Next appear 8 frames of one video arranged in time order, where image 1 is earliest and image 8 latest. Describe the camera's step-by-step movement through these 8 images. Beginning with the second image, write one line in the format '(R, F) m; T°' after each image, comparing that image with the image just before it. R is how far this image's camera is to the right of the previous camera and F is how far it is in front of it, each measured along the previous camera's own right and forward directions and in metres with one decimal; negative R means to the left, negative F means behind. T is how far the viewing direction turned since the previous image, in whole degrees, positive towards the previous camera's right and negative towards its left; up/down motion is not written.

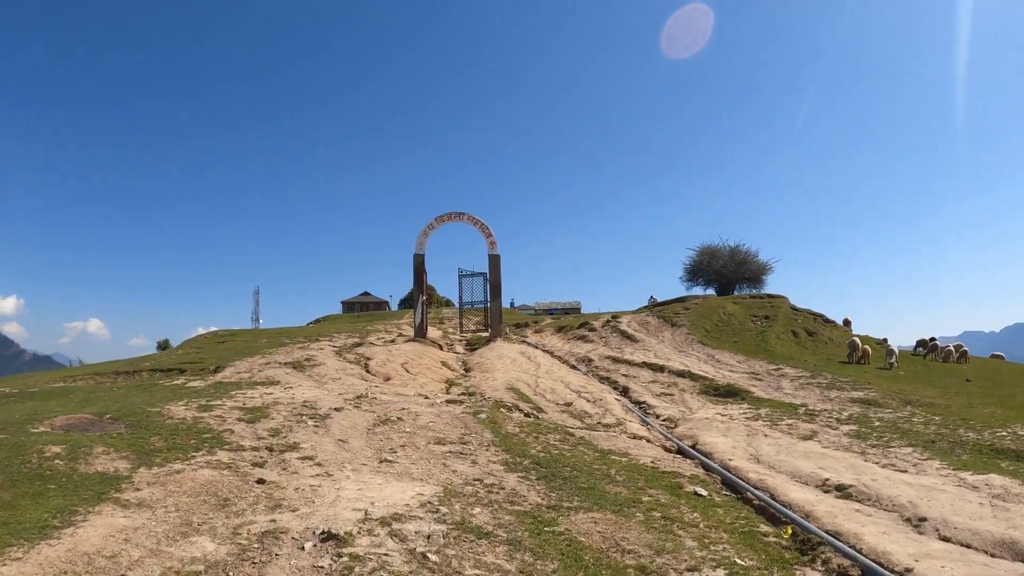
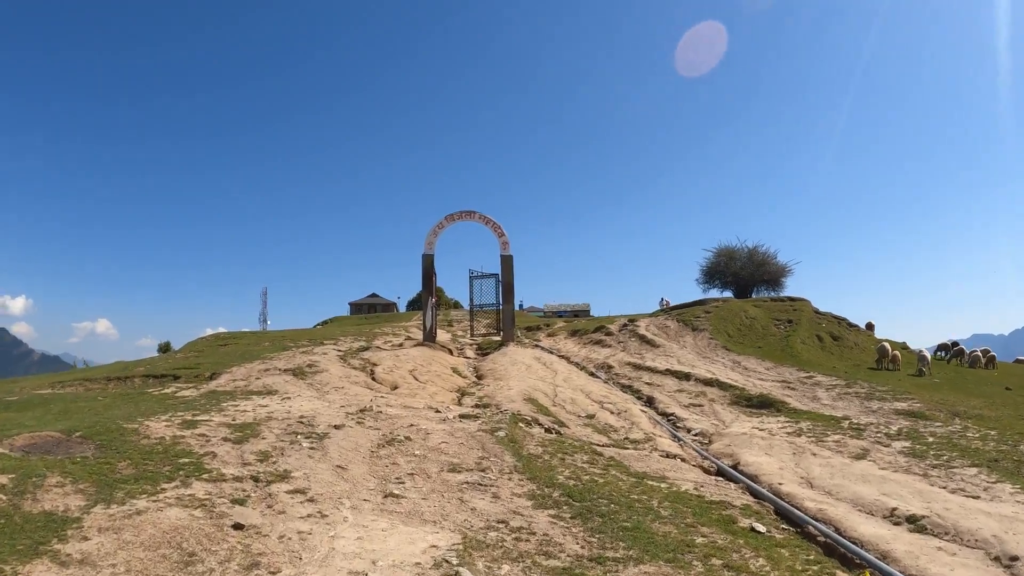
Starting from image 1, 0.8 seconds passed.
(-0.3, +1.2) m; -1°
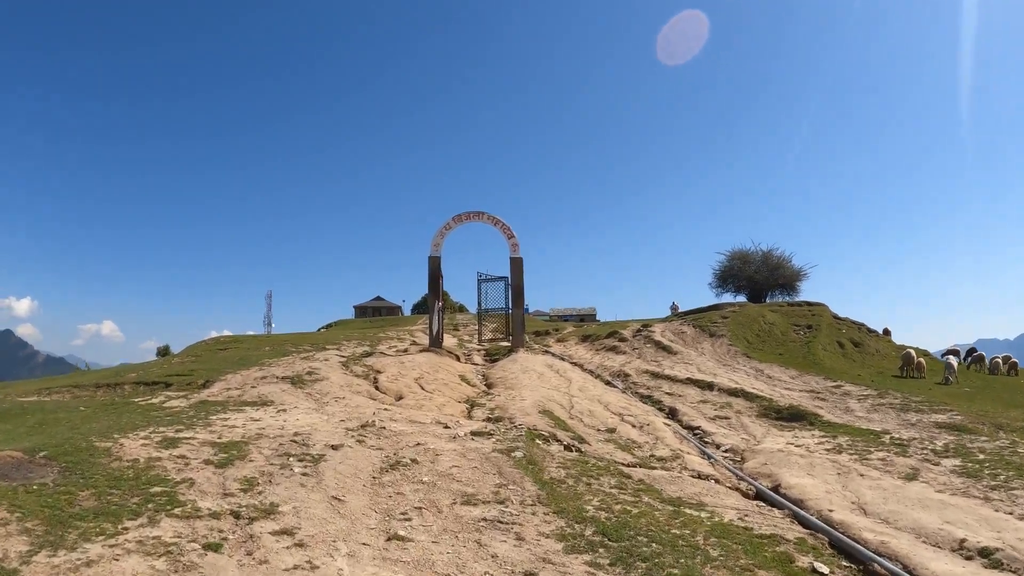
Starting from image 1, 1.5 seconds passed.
(-0.2, +1.0) m; 0°
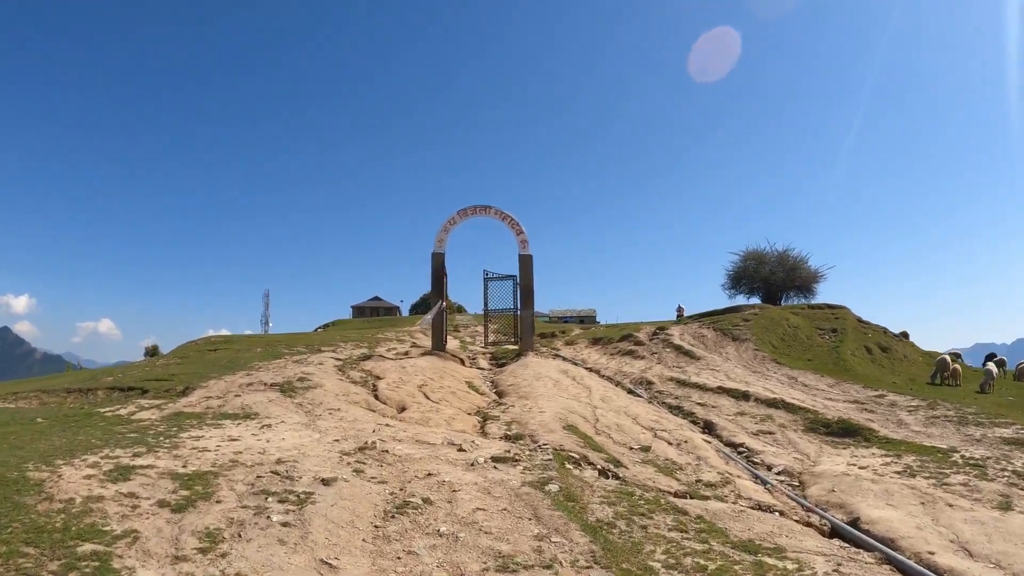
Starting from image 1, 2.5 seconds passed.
(-0.4, +1.6) m; 0°
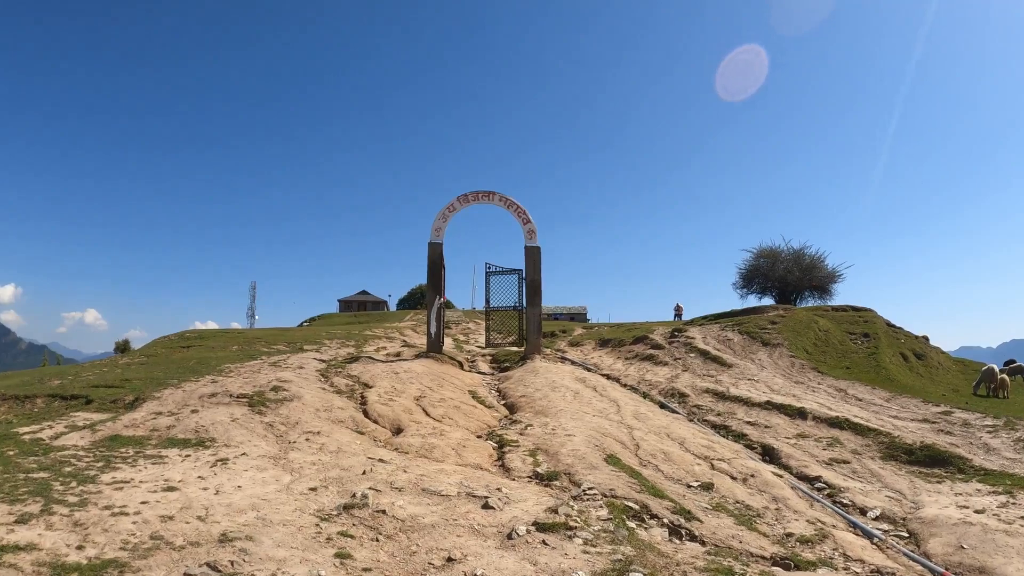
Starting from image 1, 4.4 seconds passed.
(-0.6, +2.3) m; +1°
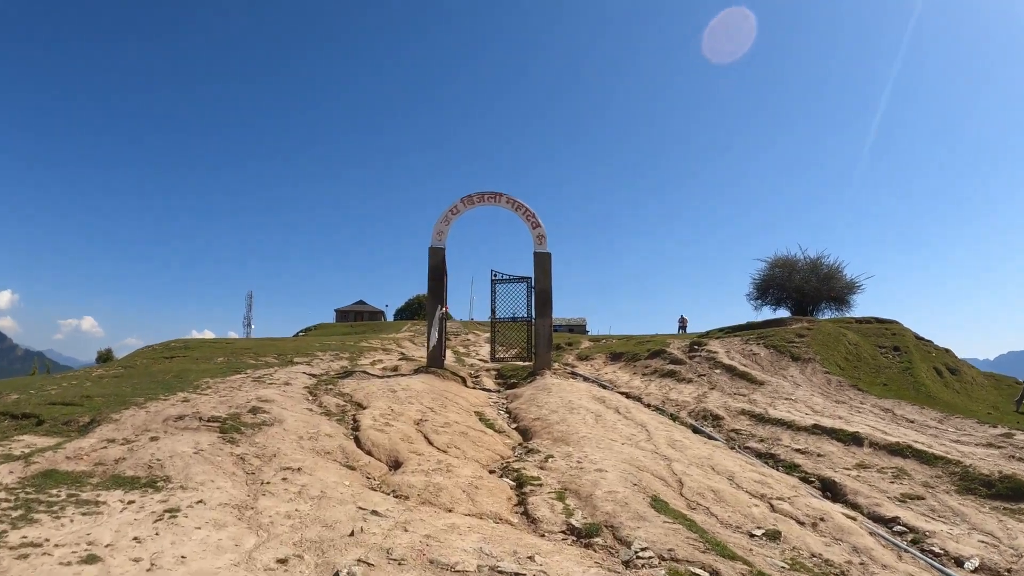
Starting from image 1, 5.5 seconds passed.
(-0.3, +1.6) m; 0°
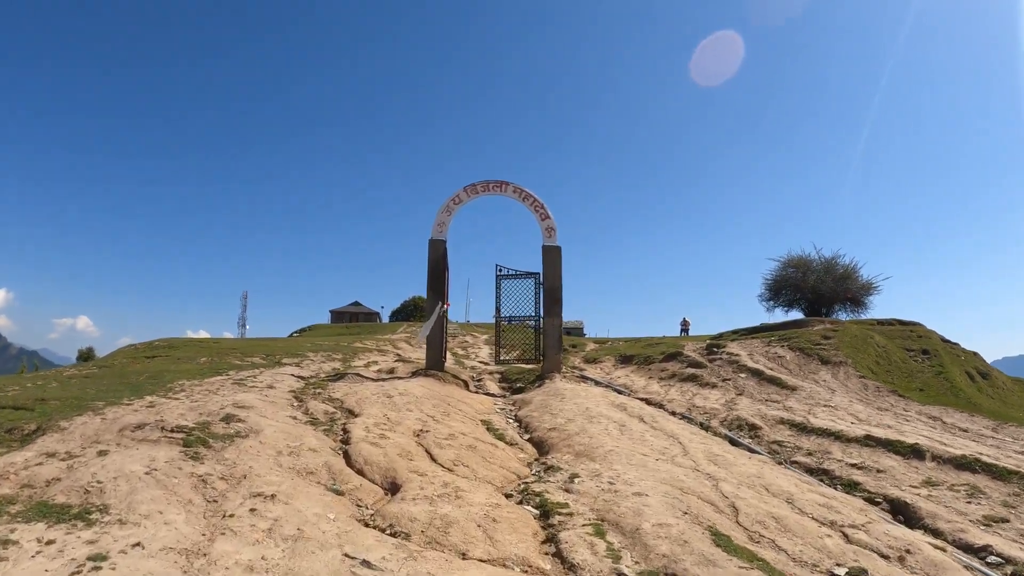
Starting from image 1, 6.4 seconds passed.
(-0.3, +1.4) m; +1°
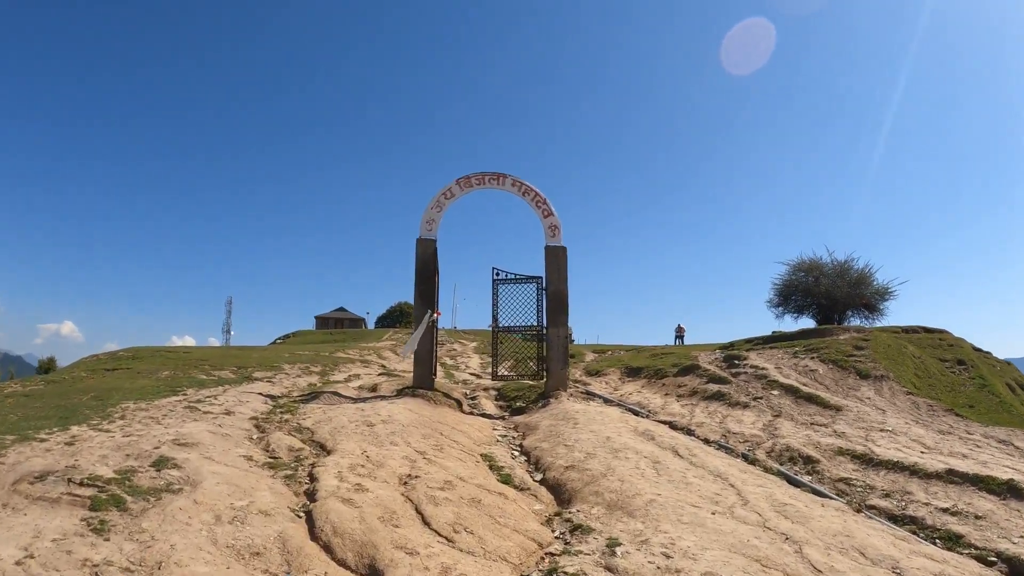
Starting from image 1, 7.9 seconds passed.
(-0.3, +1.9) m; +1°
